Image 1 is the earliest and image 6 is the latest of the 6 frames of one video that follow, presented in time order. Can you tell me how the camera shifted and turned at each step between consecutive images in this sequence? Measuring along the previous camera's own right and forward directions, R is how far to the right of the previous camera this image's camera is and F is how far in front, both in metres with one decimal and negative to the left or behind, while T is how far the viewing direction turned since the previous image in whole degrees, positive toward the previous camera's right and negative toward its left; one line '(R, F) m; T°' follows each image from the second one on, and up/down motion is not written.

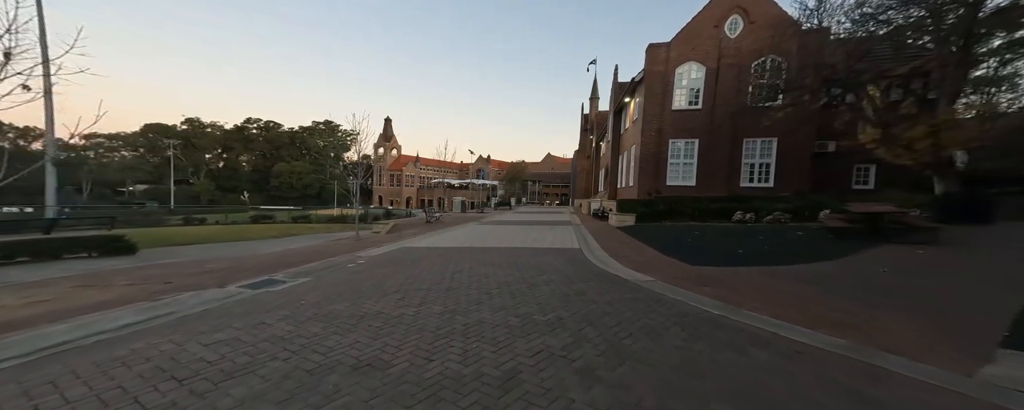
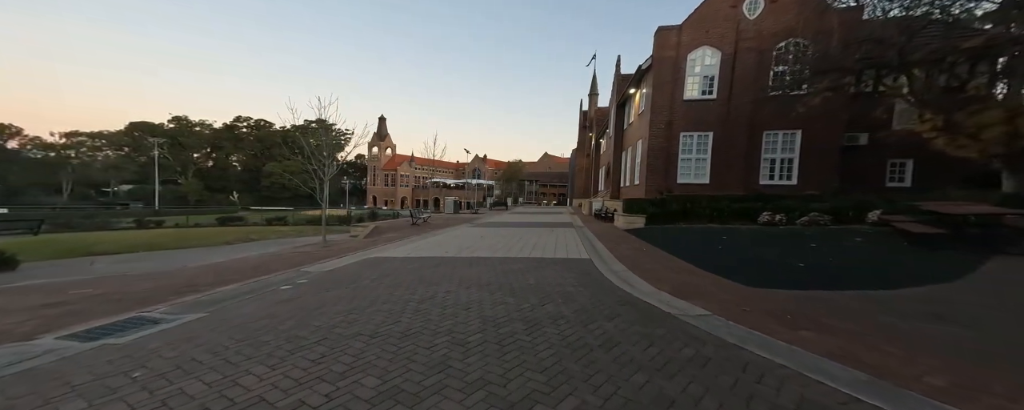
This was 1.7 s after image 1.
(+0.1, +1.9) m; +1°
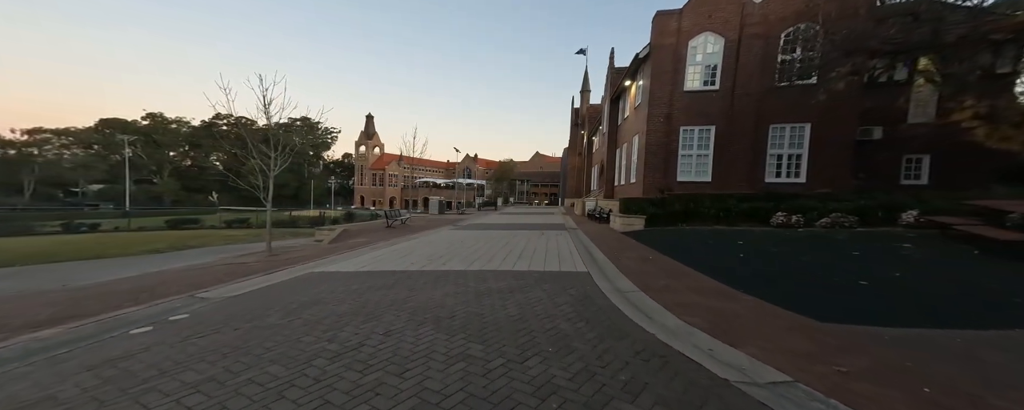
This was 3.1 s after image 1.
(+0.3, +1.6) m; +2°
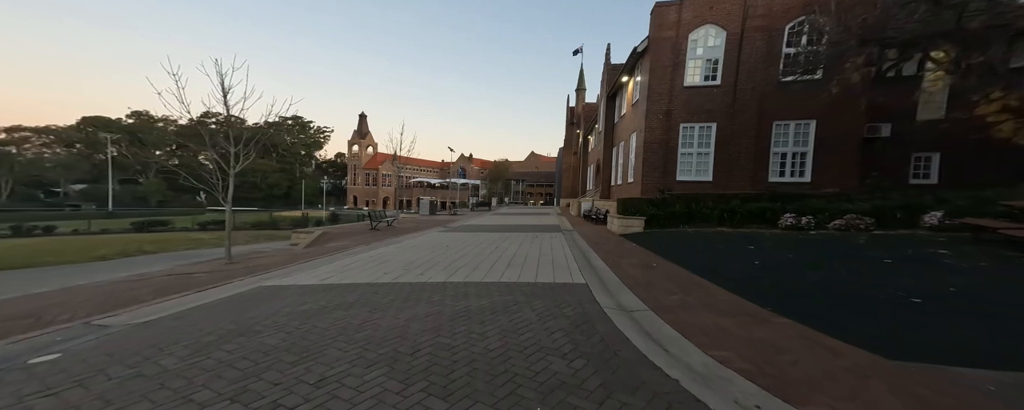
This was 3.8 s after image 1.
(+0.2, +0.9) m; +1°
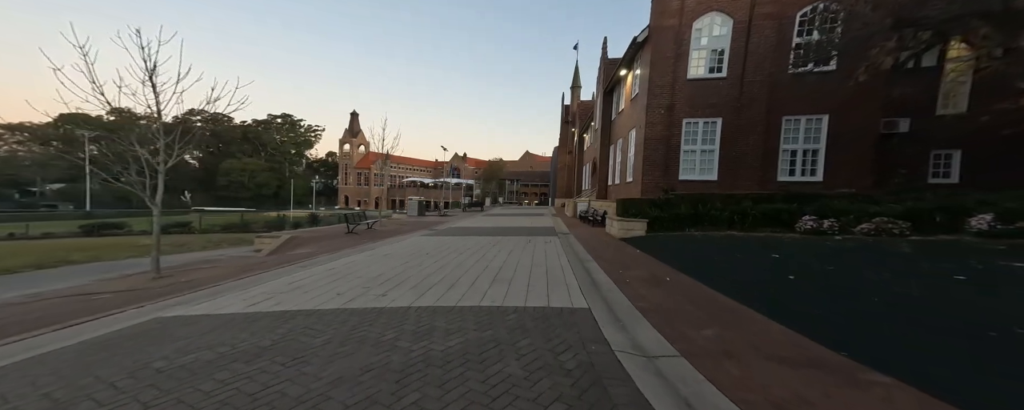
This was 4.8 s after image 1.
(+0.2, +1.2) m; +1°
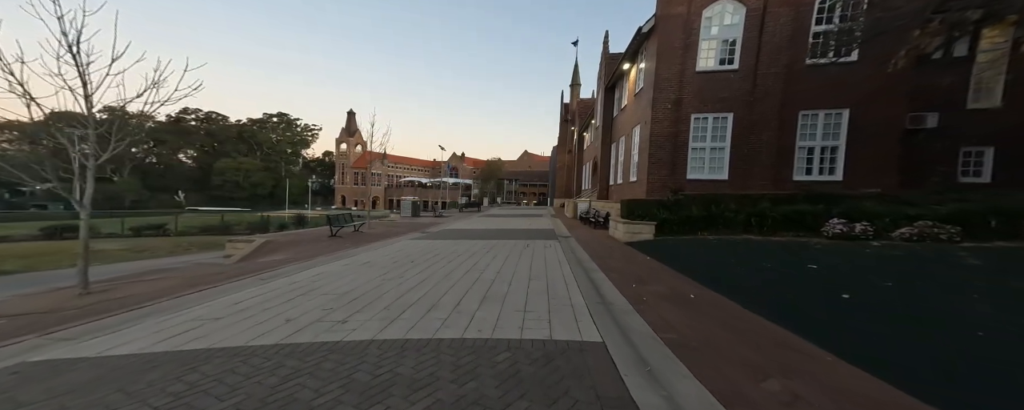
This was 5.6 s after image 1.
(+0.1, +1.0) m; 0°
